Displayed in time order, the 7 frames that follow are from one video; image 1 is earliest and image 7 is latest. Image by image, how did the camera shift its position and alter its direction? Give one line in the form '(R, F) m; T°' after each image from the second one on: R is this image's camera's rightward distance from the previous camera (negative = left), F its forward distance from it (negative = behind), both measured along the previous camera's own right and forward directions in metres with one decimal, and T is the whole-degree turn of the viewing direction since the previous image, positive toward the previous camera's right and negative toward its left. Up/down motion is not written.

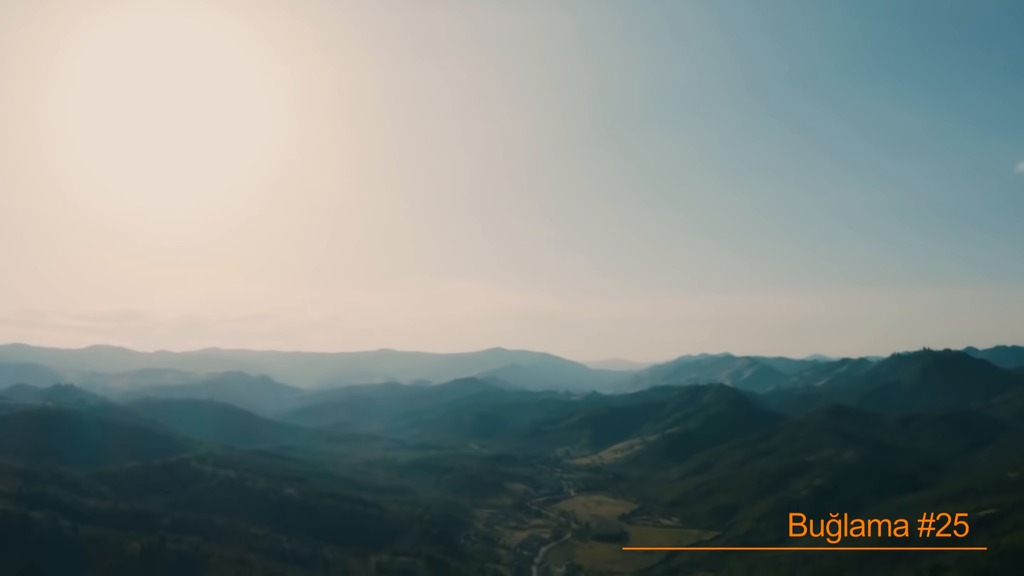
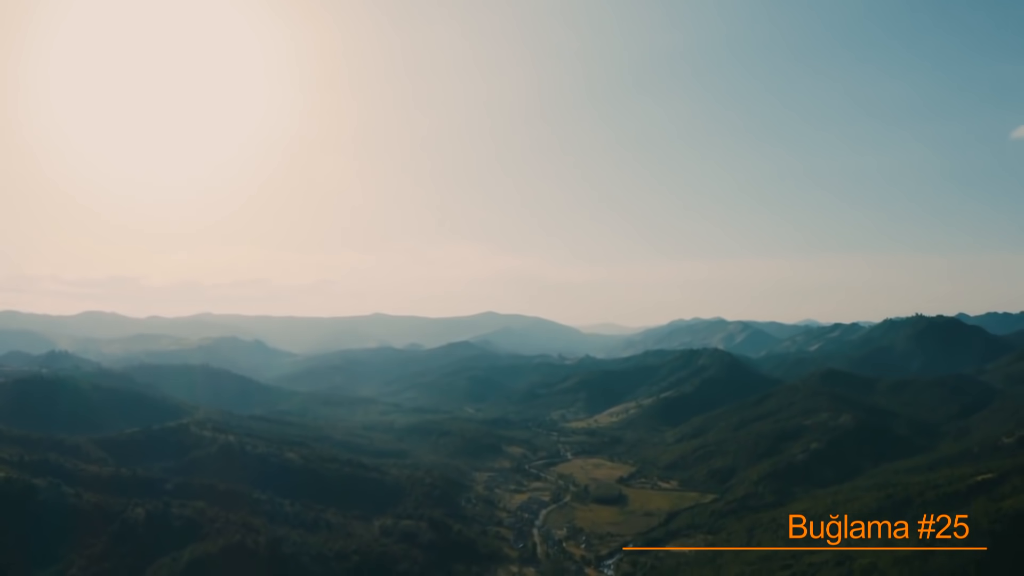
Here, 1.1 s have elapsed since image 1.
(-1.0, +1.1) m; +1°
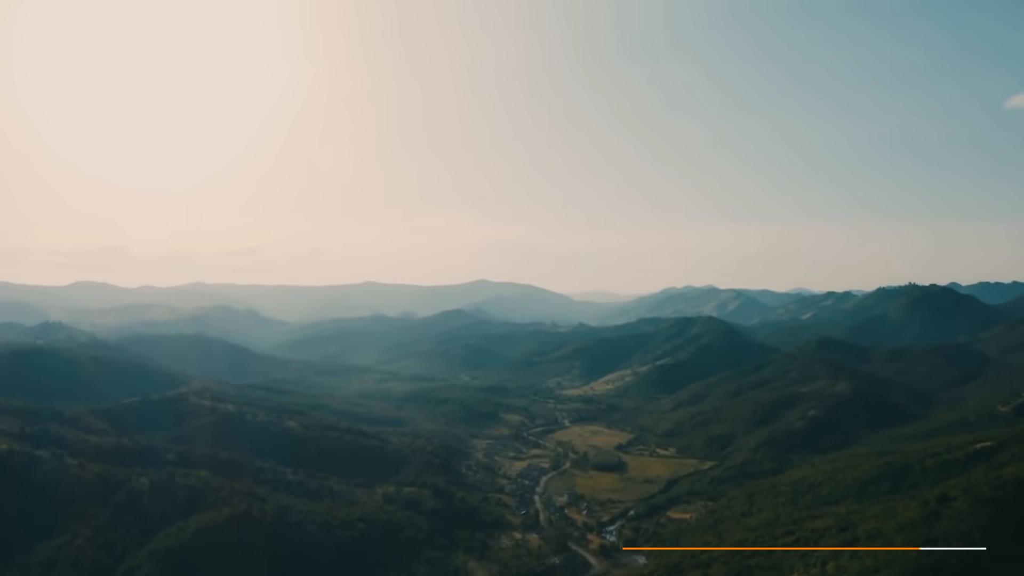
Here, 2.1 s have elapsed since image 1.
(-1.0, +1.0) m; +1°
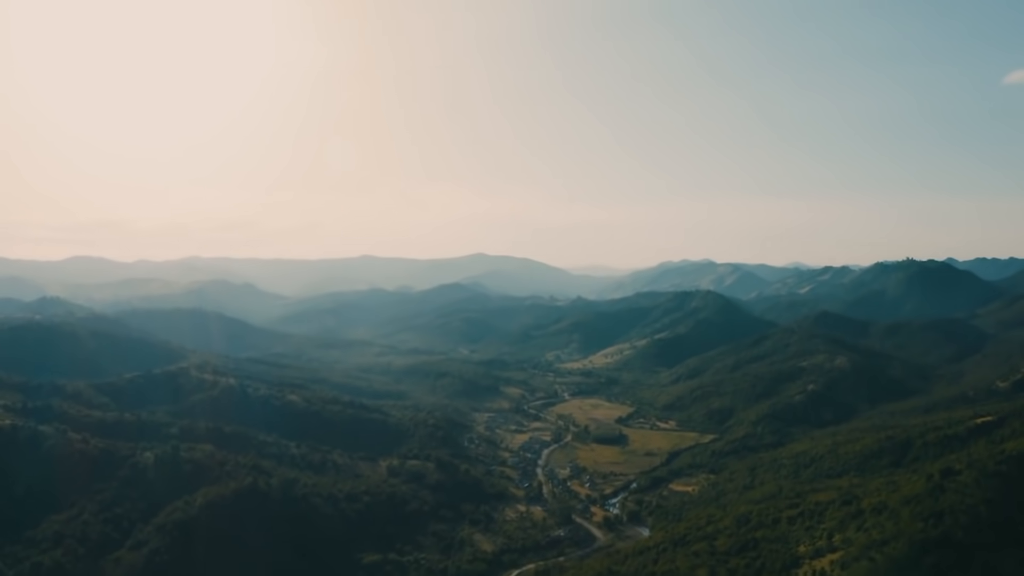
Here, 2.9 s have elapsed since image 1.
(-0.7, +0.7) m; 0°
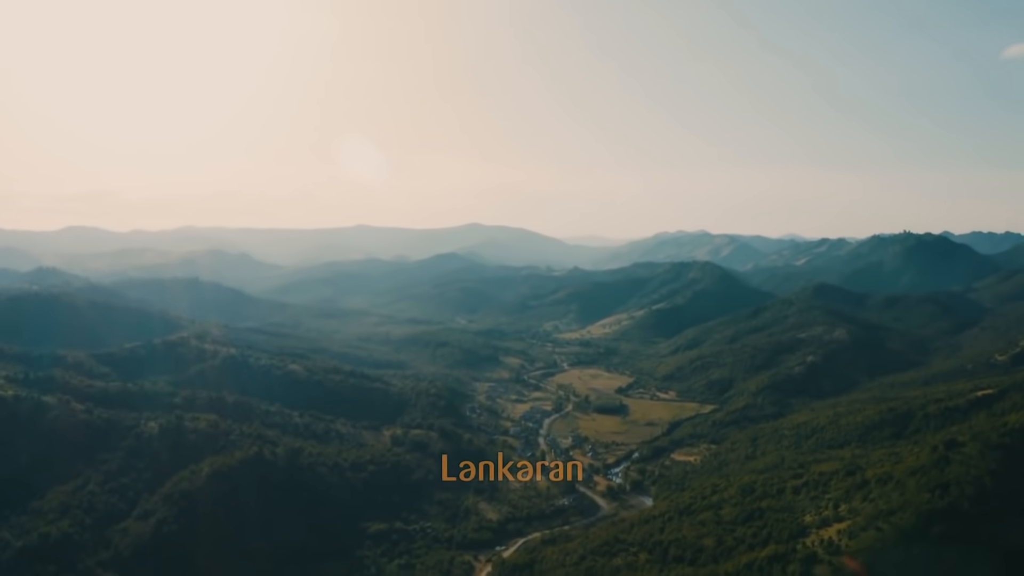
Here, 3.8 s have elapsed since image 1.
(-0.9, +0.7) m; 0°
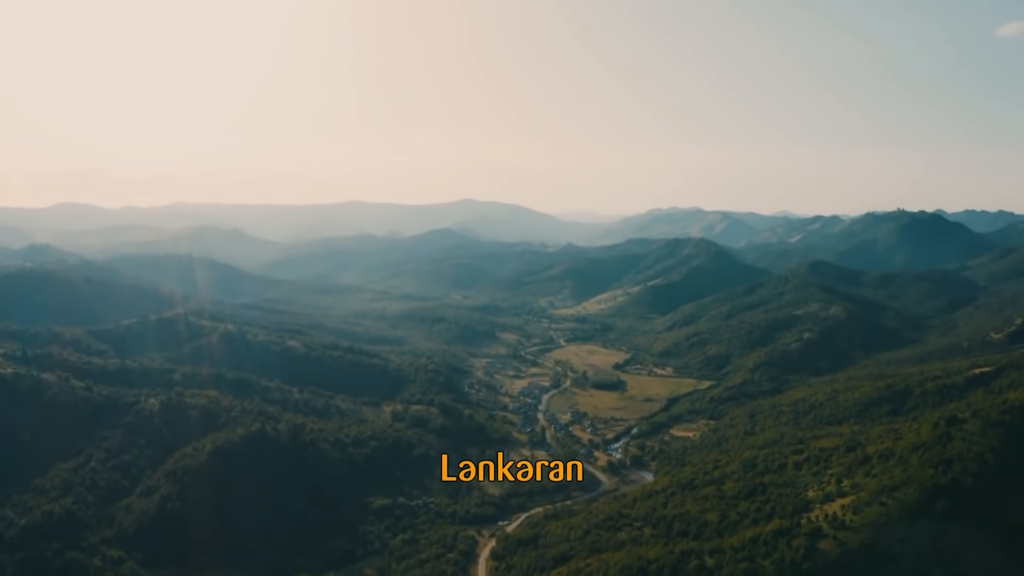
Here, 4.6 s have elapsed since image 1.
(-0.8, +0.6) m; +1°
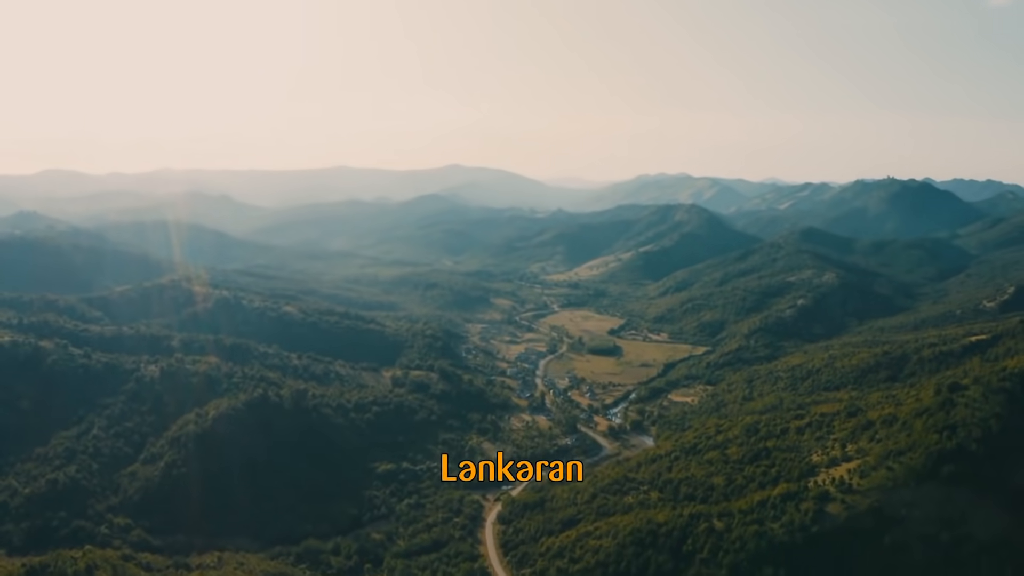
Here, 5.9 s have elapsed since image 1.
(-1.3, +0.7) m; +1°
